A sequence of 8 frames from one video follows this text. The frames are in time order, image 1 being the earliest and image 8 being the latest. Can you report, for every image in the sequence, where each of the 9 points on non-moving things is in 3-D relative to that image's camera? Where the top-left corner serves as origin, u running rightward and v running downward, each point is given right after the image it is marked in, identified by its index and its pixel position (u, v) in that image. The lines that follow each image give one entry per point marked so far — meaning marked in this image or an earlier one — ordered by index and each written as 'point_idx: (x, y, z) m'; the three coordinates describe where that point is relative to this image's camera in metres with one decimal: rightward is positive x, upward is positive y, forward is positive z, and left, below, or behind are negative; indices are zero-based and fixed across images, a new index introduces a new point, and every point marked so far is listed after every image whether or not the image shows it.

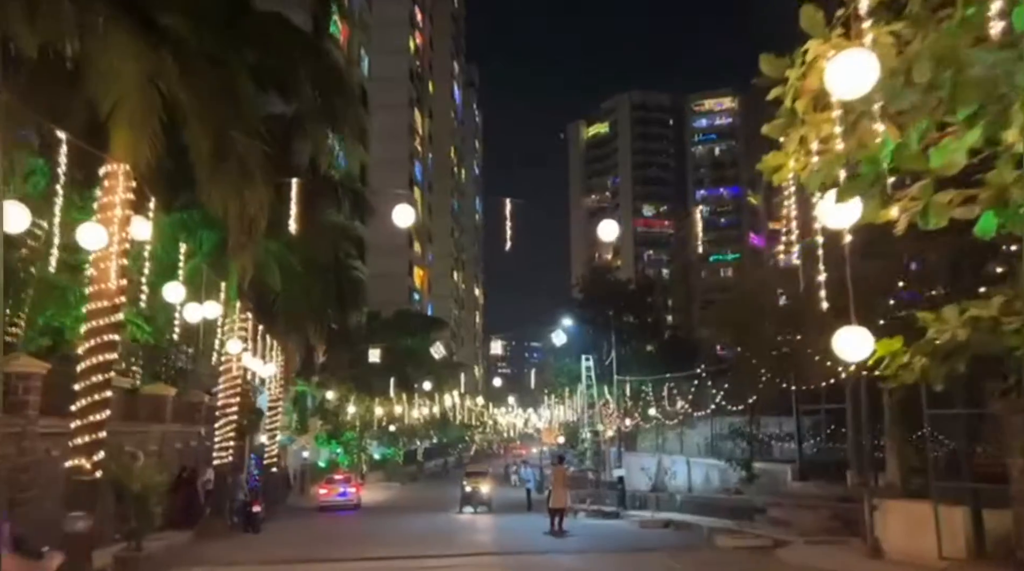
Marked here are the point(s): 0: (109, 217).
0: (-5.6, +0.9, +13.4) m
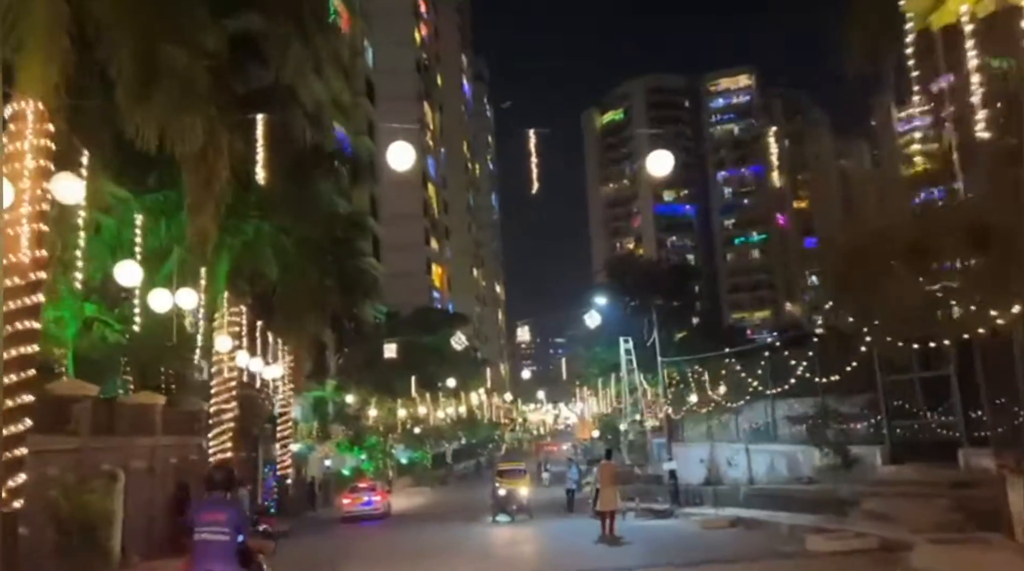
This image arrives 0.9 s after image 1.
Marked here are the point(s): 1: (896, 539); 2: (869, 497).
0: (-5.3, +1.2, +10.3) m
1: (+5.5, -3.7, +13.9) m
2: (+6.1, -3.6, +16.4) m
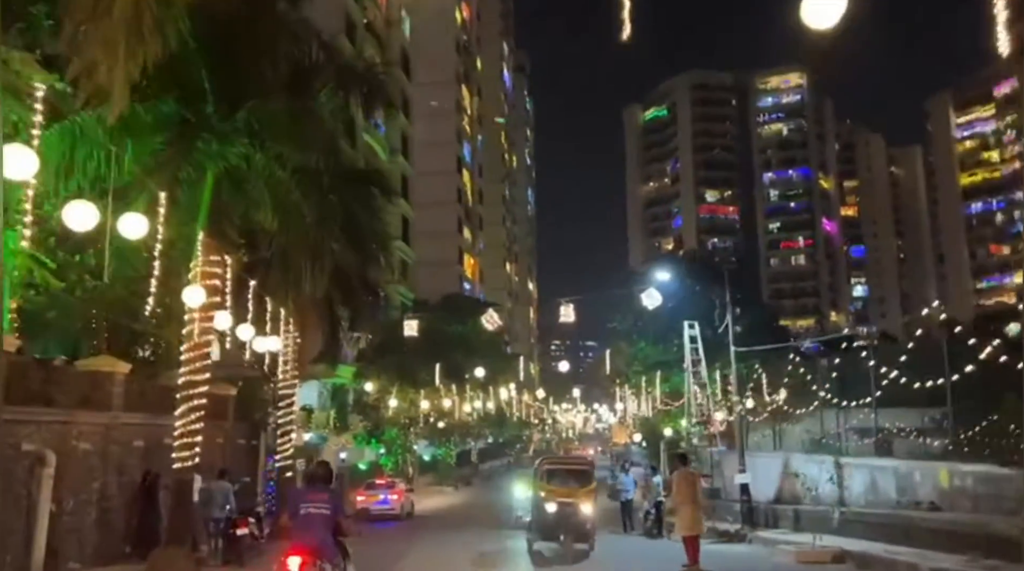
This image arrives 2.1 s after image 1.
0: (-4.7, +2.2, +6.0) m
1: (+6.0, -3.1, +9.2) m
2: (+6.6, -3.1, +11.7) m
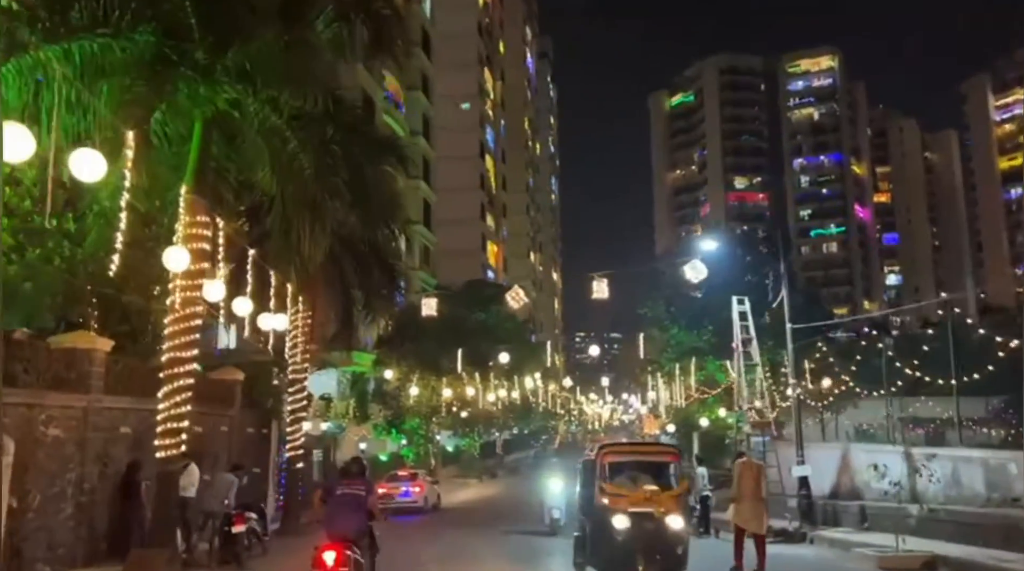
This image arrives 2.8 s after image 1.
0: (-4.5, +2.7, +3.9) m
1: (+6.3, -2.6, +6.9) m
2: (+7.0, -2.5, +9.3) m
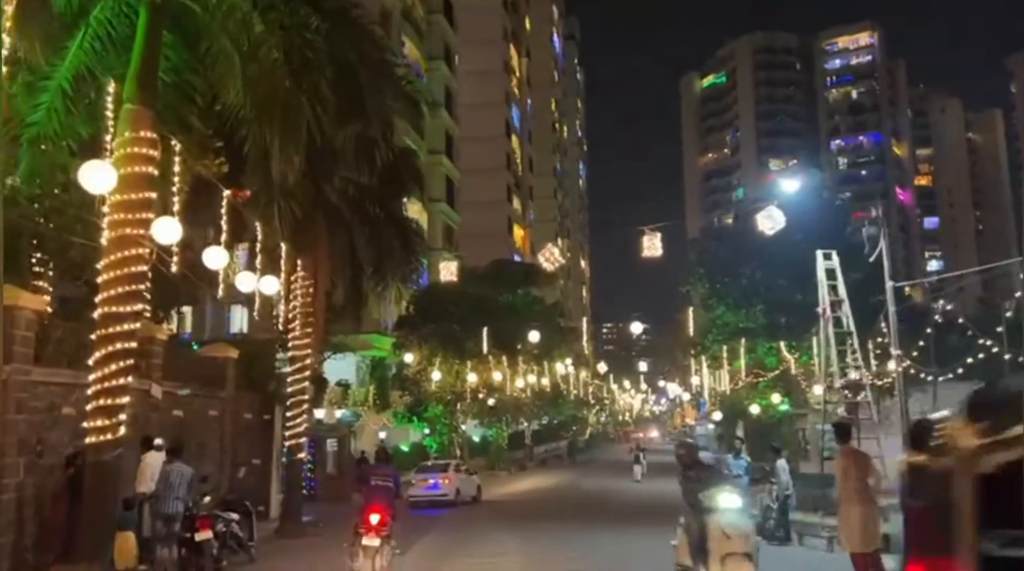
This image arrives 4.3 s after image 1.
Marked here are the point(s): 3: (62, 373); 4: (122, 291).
0: (-4.4, +3.4, +0.4) m
1: (+6.5, -1.8, +3.1) m
2: (+7.3, -1.8, +5.6) m
3: (-6.3, -1.2, +13.4) m
4: (-4.6, -0.1, +11.3) m
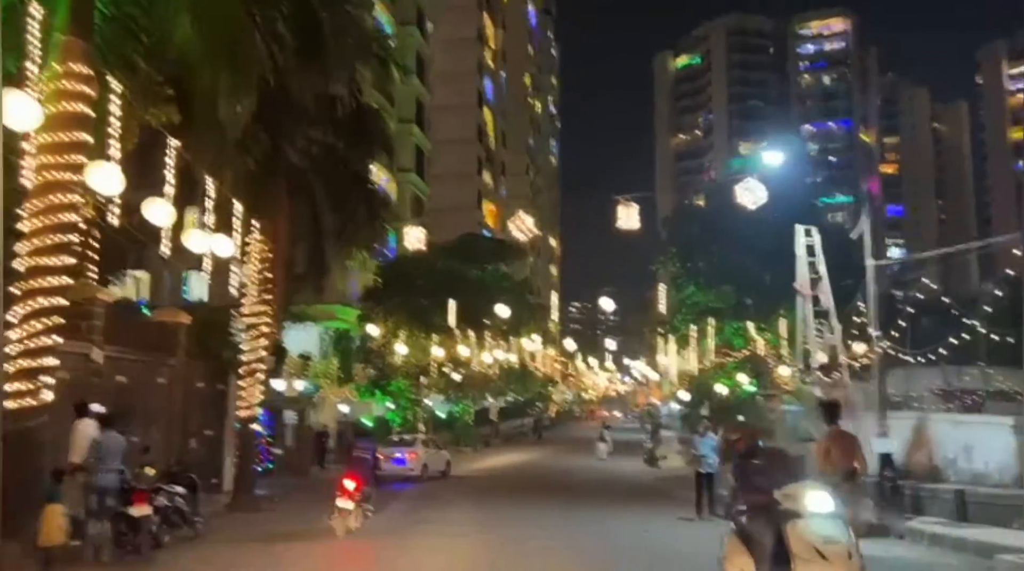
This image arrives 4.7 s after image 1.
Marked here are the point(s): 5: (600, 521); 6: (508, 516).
0: (-4.3, +3.6, -0.7) m
1: (+6.4, -1.8, +2.5) m
2: (+7.1, -1.7, +5.0) m
3: (-6.7, -0.5, +12.3) m
4: (-4.9, +0.5, +10.3) m
5: (+1.7, -4.5, +18.4) m
6: (-0.2, -4.7, +19.5) m
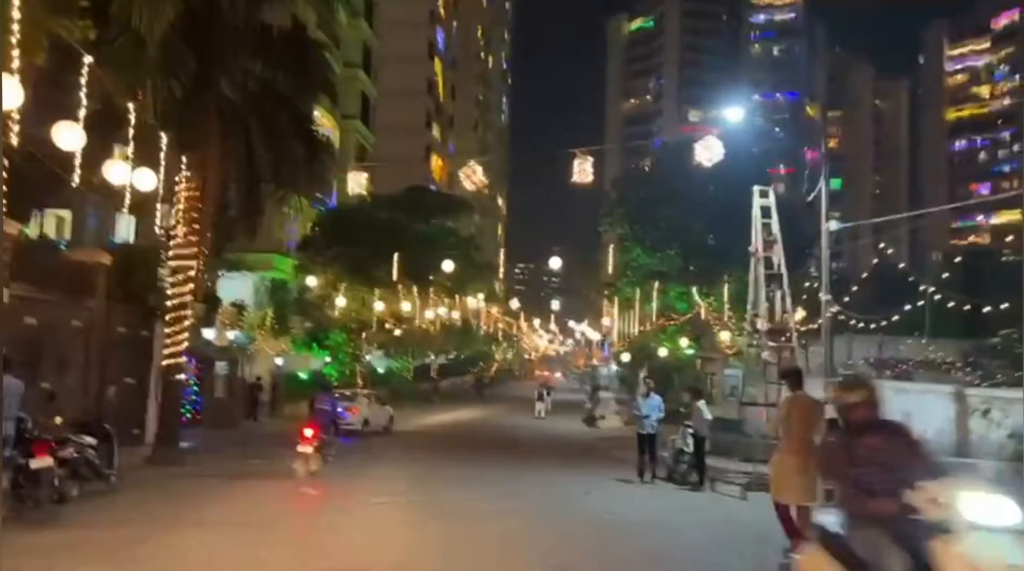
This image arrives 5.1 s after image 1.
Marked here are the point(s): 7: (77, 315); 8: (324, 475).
0: (-4.0, +3.9, -1.9) m
1: (+6.2, -1.8, +2.1) m
2: (+6.8, -1.6, +4.6) m
3: (-7.4, +0.3, +11.1) m
4: (-5.5, +1.2, +9.1) m
5: (+0.5, -3.7, +17.8) m
6: (-1.4, -3.7, +18.8) m
7: (-8.5, -0.6, +18.9) m
8: (-3.6, -3.7, +18.1) m
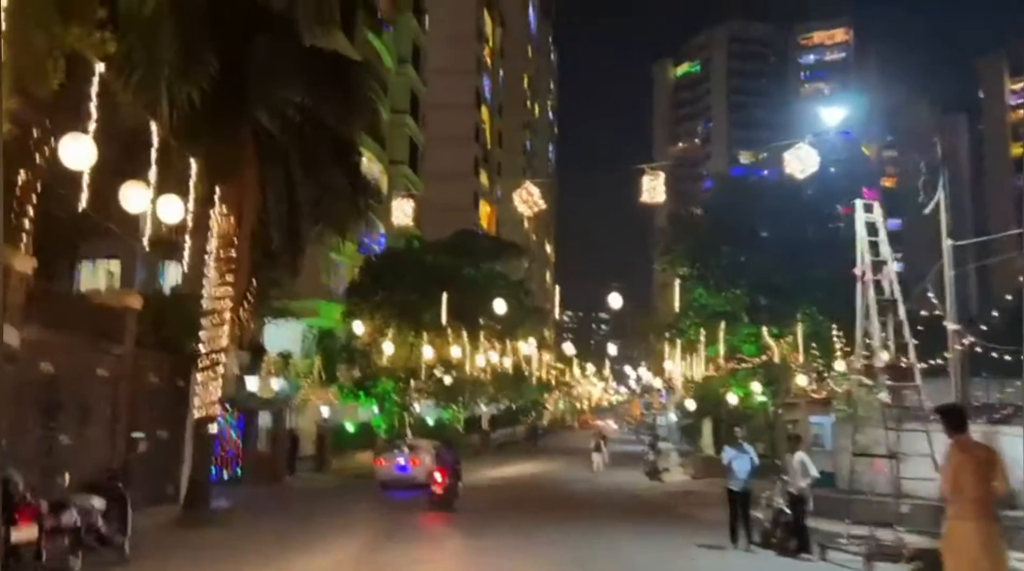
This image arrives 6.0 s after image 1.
0: (-4.0, +4.2, -3.5) m
1: (+6.5, -1.4, -0.3) m
2: (+7.2, -1.4, +2.2) m
3: (-6.7, 0.0, +9.5) m
4: (-4.8, +0.9, +7.5) m
5: (+1.6, -4.3, +15.6) m
6: (-0.2, -4.4, +16.6) m
7: (-7.3, -1.4, +17.2) m
8: (-2.4, -4.3, +16.1) m
